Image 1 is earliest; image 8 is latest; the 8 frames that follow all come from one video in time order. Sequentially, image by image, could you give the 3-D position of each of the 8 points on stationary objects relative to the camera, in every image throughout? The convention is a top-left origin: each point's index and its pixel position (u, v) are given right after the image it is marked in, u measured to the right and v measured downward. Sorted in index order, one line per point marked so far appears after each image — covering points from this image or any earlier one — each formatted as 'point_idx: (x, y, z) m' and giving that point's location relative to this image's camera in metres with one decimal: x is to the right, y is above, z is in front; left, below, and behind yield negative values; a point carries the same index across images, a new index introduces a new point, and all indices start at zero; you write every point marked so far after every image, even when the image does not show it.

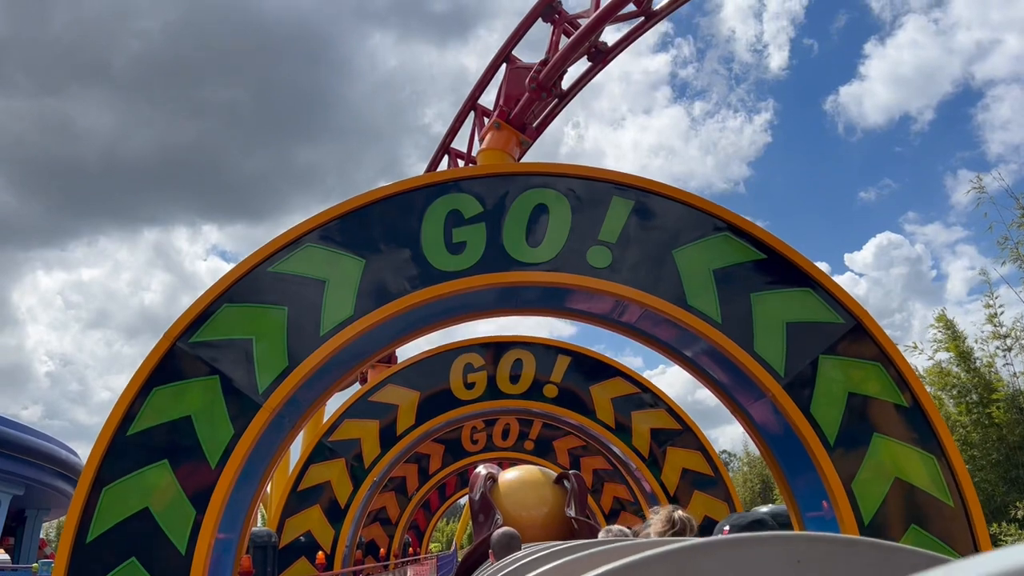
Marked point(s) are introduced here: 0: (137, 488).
0: (-2.3, -1.2, +5.3) m
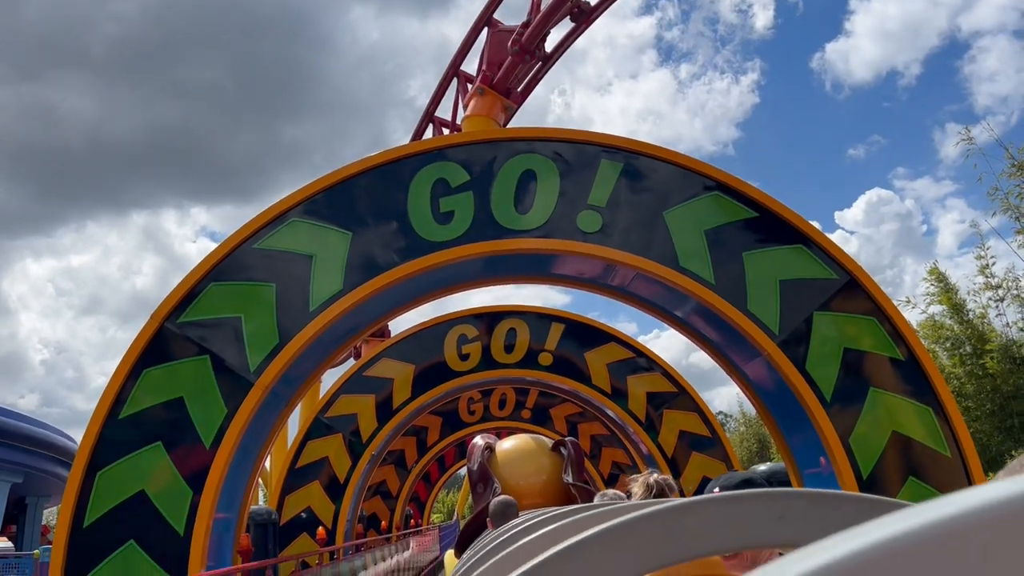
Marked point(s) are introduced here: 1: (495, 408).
0: (-2.3, -1.1, +5.2) m
1: (-0.3, -2.0, +13.9) m
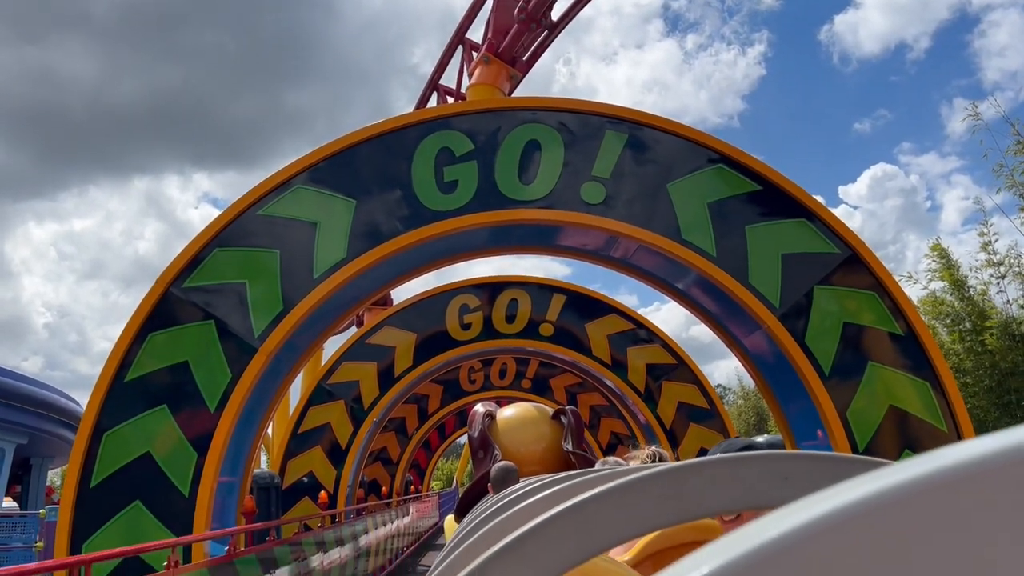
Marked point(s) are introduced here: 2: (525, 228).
0: (-2.3, -0.9, +5.3) m
1: (-0.3, -1.5, +14.0) m
2: (+0.1, +0.4, +6.0) m
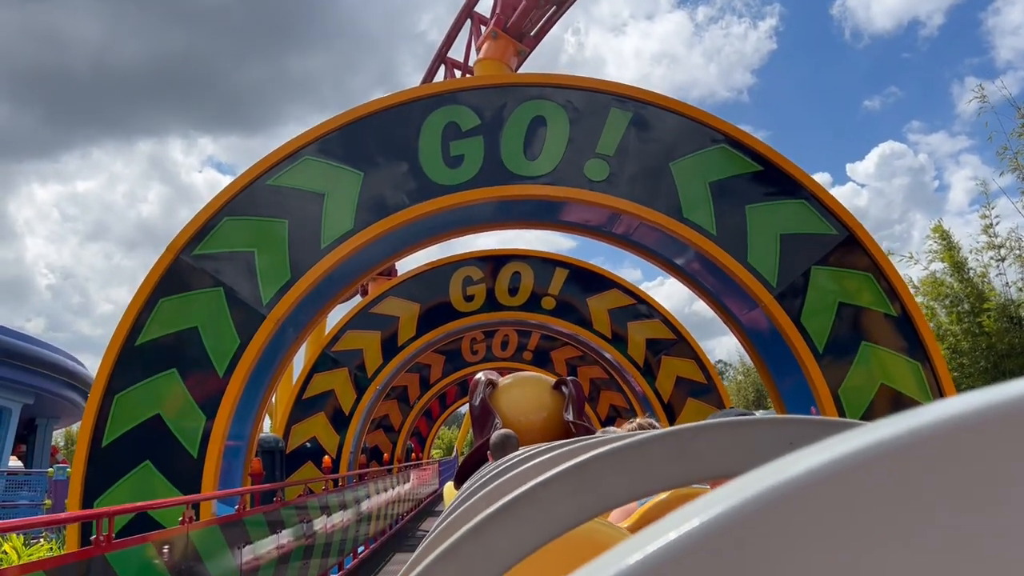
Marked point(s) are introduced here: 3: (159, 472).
0: (-2.3, -0.7, +5.4) m
1: (-0.3, -1.0, +14.2) m
2: (+0.1, +0.6, +6.1) m
3: (-2.2, -1.2, +5.4) m
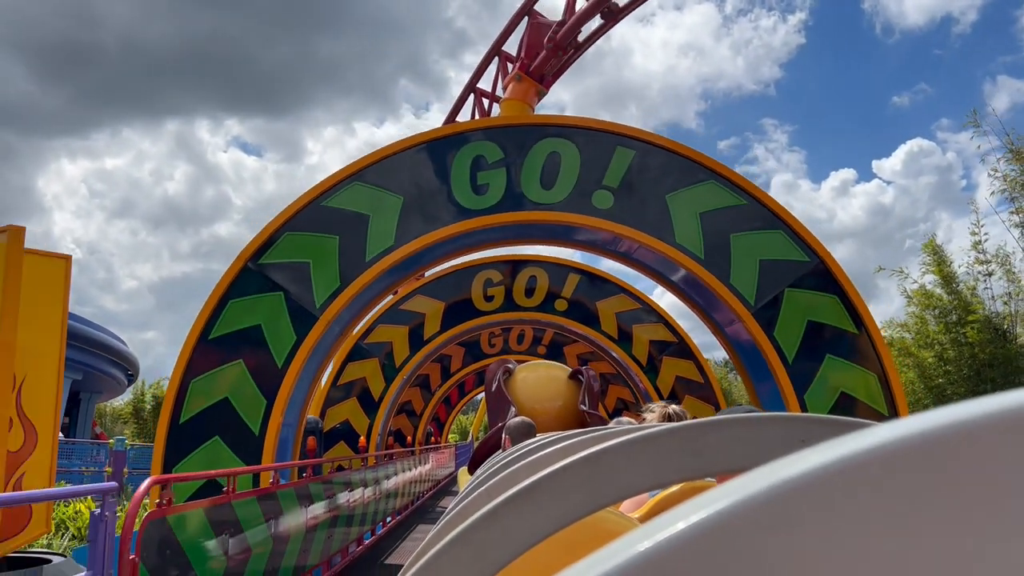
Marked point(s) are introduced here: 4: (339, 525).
0: (-2.2, -0.7, +6.5) m
1: (0.0, -1.0, +15.2) m
2: (+0.3, +0.5, +7.0) m
3: (-2.2, -1.2, +6.4) m
4: (-1.4, -2.0, +7.3) m
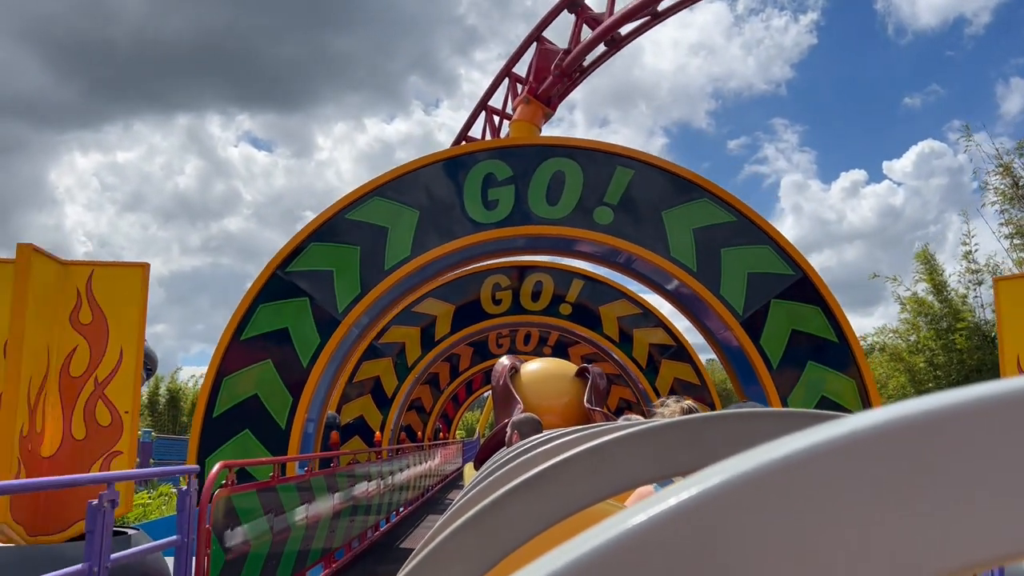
0: (-2.2, -0.8, +7.1) m
1: (+0.2, -1.0, +15.8) m
2: (+0.3, +0.4, +7.6) m
3: (-2.1, -1.2, +7.0) m
4: (-1.4, -2.1, +7.8) m
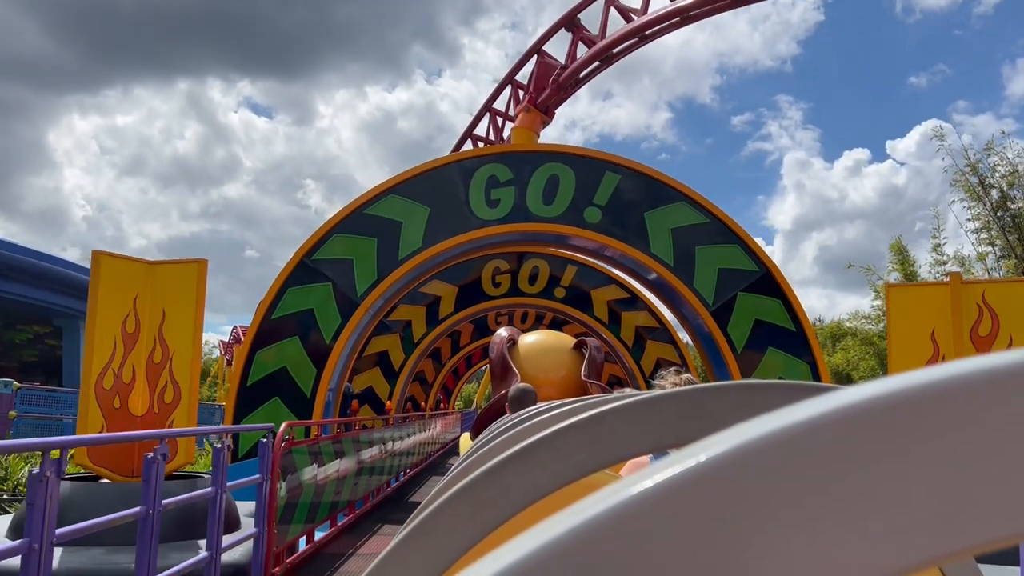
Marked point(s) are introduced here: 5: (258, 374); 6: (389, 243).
0: (-2.2, -0.6, +8.1) m
1: (+0.1, -0.6, +16.8) m
2: (+0.3, +0.5, +8.6) m
3: (-2.2, -1.1, +8.1) m
4: (-1.5, -1.9, +8.9) m
5: (-2.4, -0.8, +8.0) m
6: (-1.2, +0.4, +8.3) m
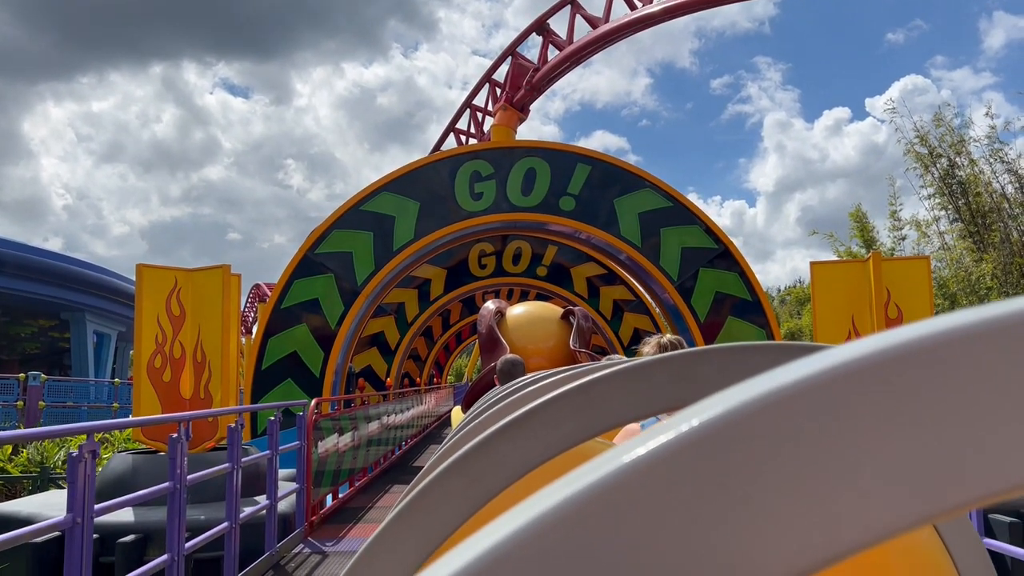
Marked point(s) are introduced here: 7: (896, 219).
0: (-2.4, -0.5, +9.0) m
1: (-0.2, -0.2, +17.7) m
2: (+0.1, +0.7, +9.5) m
3: (-2.3, -1.0, +9.0) m
4: (-1.6, -1.8, +9.8) m
5: (-2.5, -0.8, +8.9) m
6: (-1.4, +0.6, +9.2) m
7: (+7.5, +1.4, +16.6) m
